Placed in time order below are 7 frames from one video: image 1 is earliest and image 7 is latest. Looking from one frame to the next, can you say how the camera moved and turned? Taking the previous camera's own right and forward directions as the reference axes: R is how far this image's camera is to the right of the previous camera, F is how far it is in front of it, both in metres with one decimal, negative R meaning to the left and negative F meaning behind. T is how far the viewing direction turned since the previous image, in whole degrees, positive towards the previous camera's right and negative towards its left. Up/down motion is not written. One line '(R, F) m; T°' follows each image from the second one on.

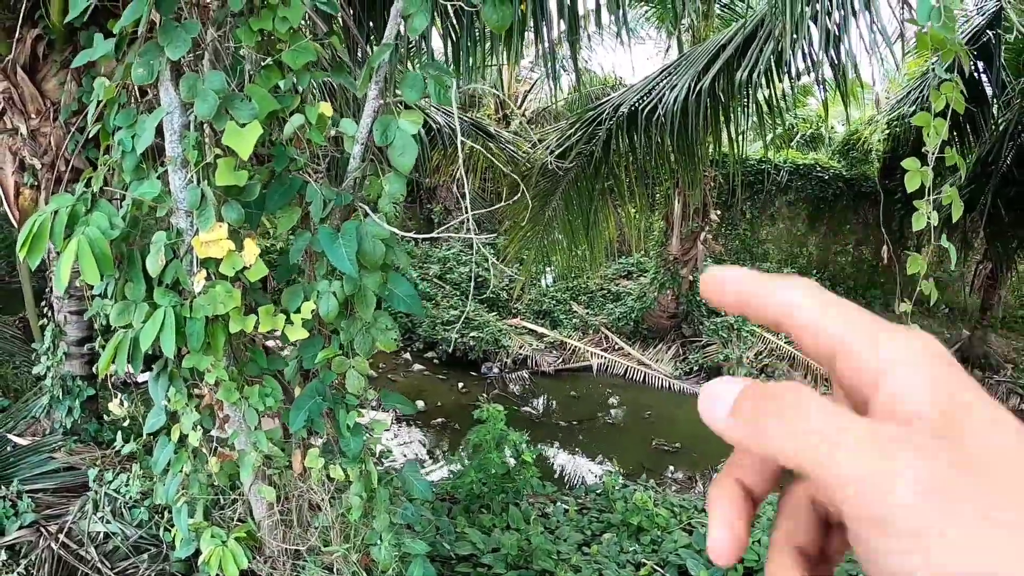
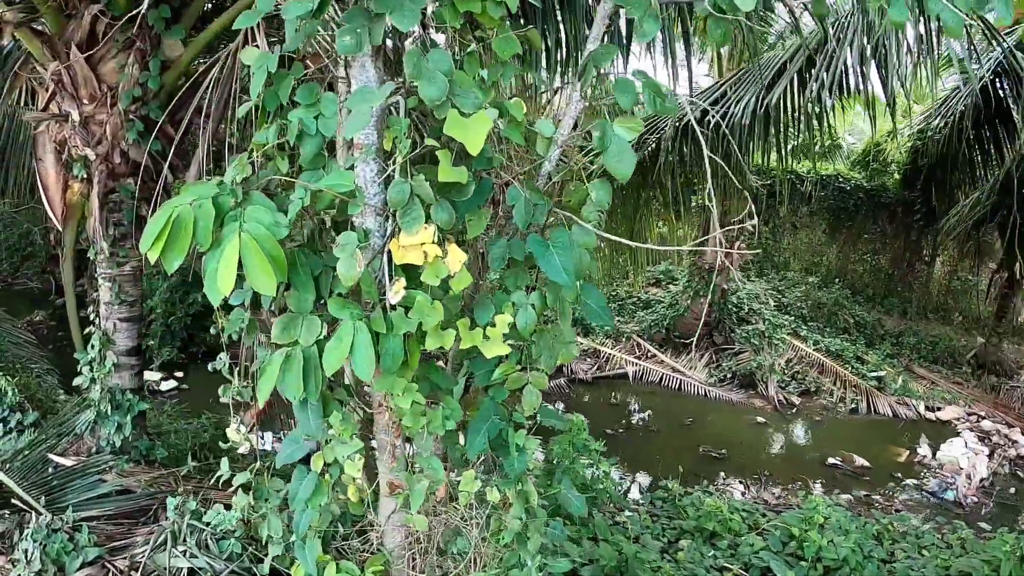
(-0.6, +0.1) m; +5°
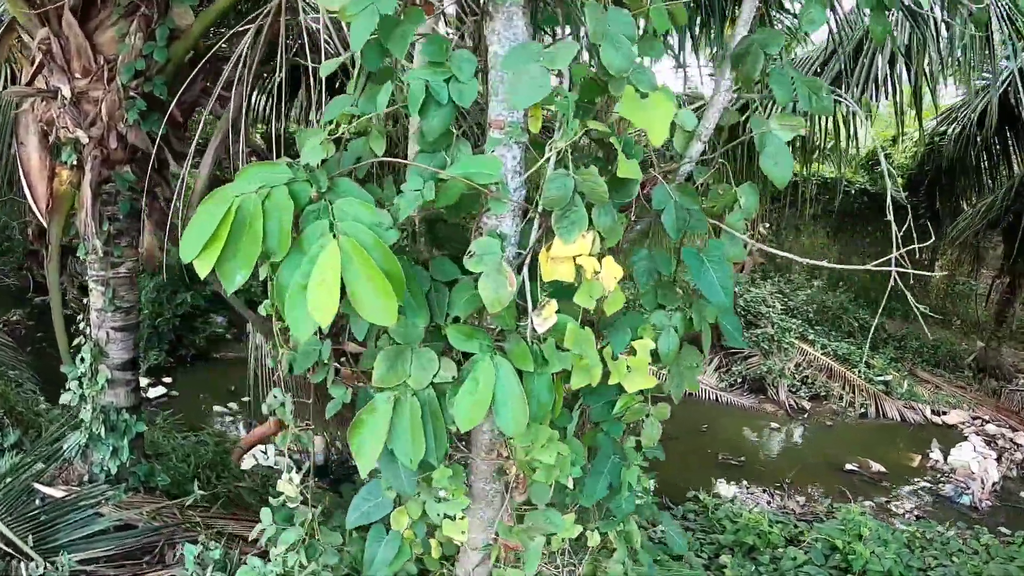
(-0.4, +0.2) m; +4°
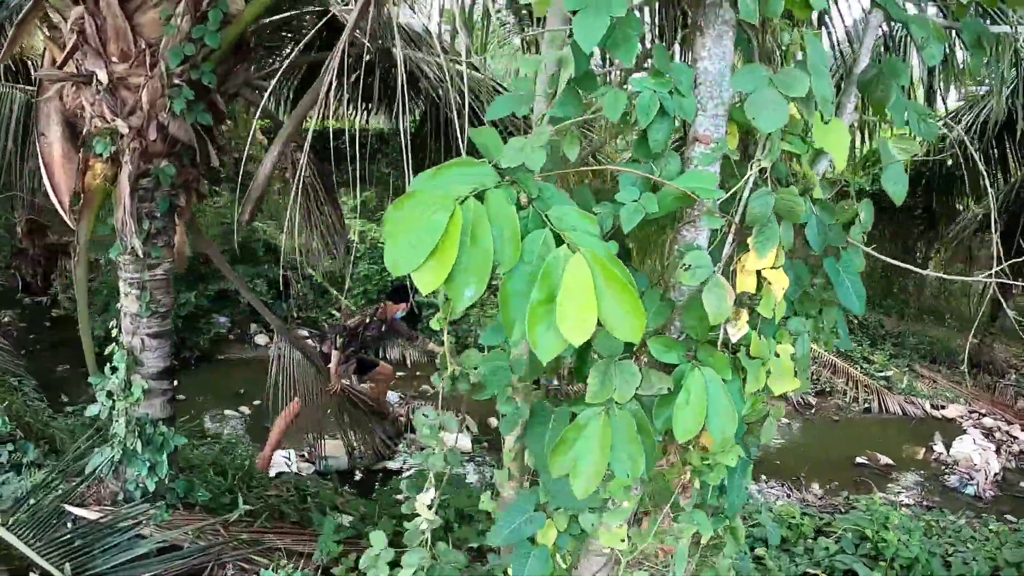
(-0.4, +0.1) m; +4°
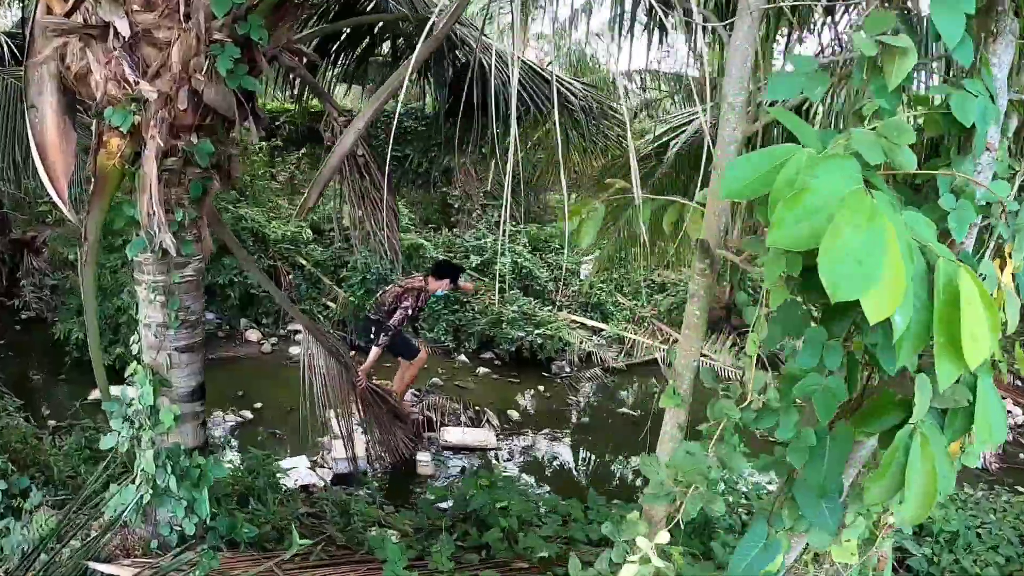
(-0.4, +0.2) m; +5°
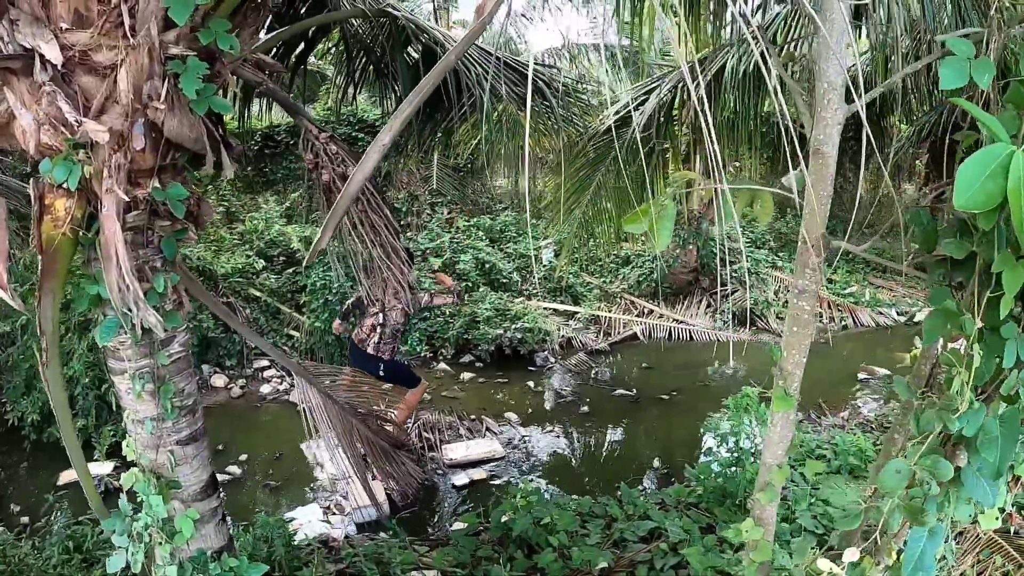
(-0.3, +0.2) m; +6°
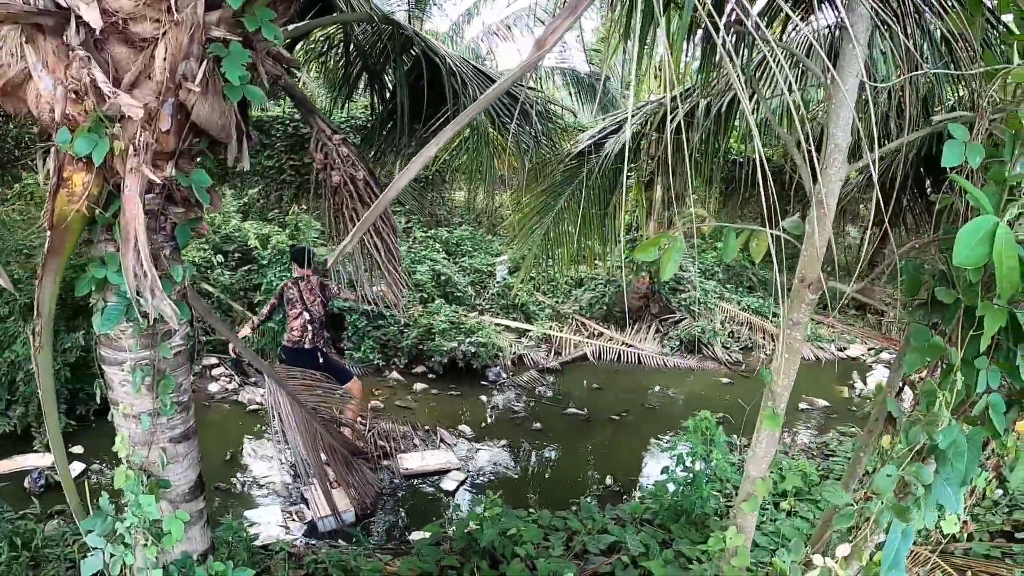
(-0.2, 0.0) m; +6°
